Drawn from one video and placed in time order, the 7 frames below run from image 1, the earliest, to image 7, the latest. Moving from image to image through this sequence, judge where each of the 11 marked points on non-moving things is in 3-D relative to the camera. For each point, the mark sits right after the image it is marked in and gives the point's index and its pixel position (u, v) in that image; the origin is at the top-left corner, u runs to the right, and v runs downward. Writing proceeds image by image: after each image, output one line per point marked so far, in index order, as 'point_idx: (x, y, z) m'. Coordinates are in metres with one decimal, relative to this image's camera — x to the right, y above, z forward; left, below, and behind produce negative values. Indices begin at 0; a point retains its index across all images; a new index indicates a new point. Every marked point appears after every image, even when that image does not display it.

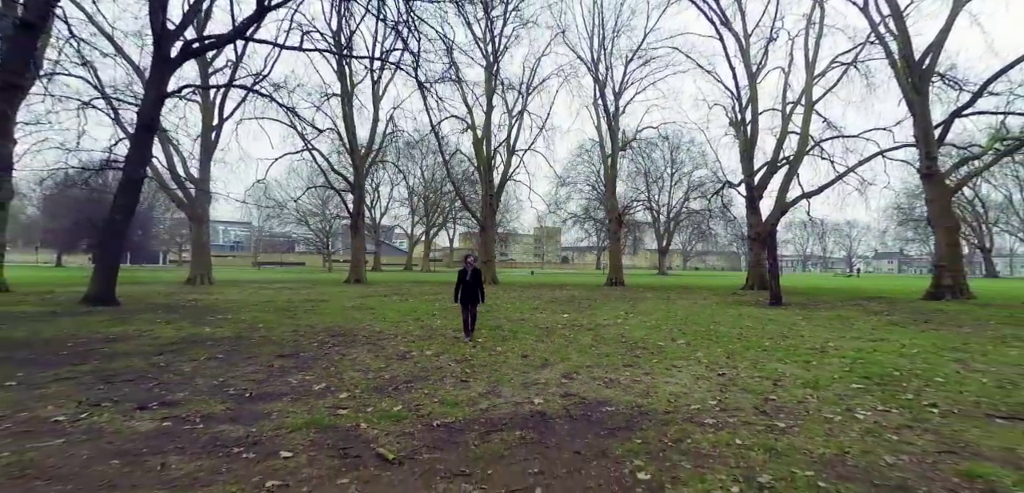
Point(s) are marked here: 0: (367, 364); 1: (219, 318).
0: (-2.4, -2.0, +7.6) m
1: (-9.1, -2.3, +13.9) m
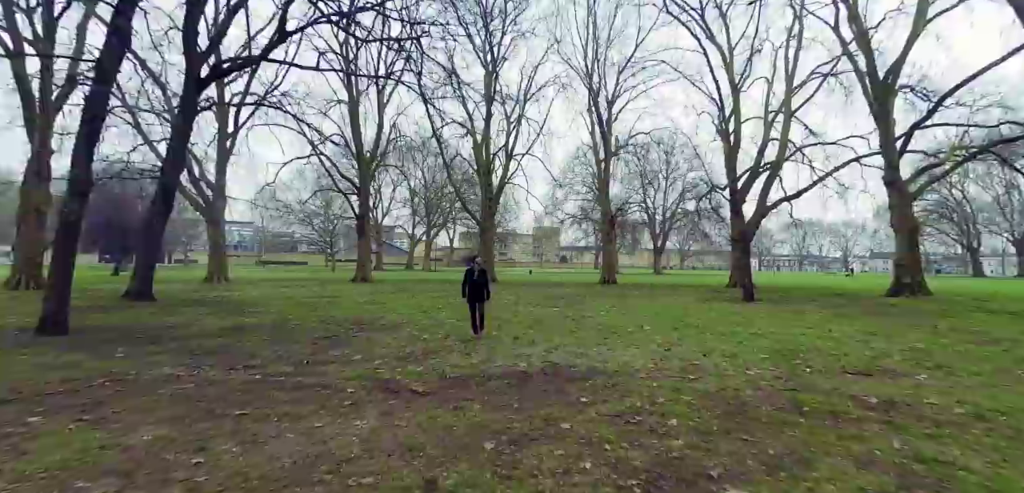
0: (-2.6, -2.0, +9.5) m
1: (-9.3, -2.3, +15.8) m
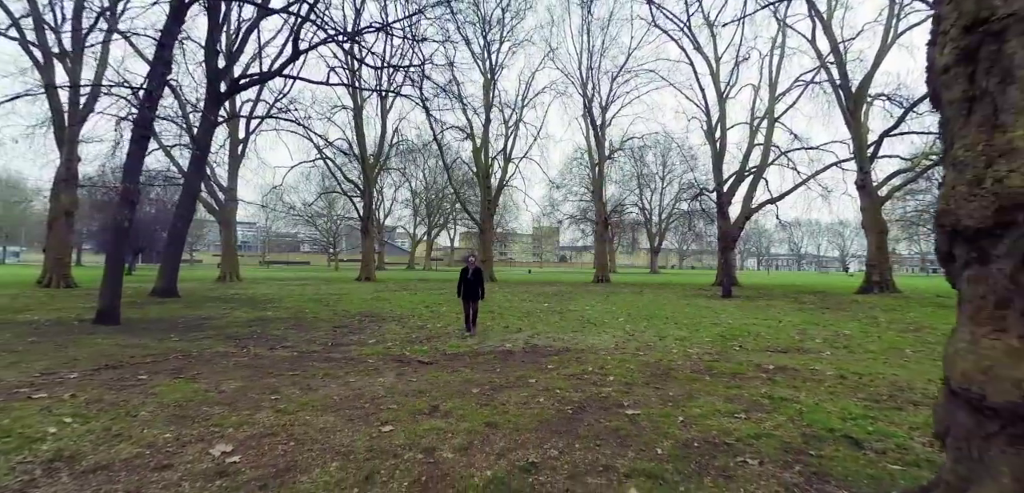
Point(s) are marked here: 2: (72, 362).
0: (-2.8, -2.1, +11.1) m
1: (-9.5, -2.4, +17.5) m
2: (-7.0, -1.8, +7.1) m
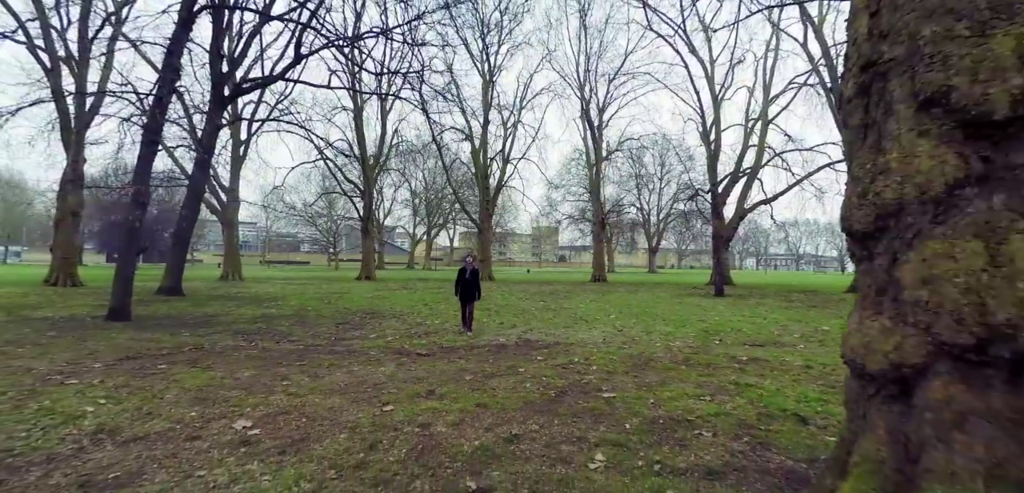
0: (-3.0, -2.1, +11.7) m
1: (-9.7, -2.3, +18.0) m
2: (-7.1, -1.8, +7.6) m
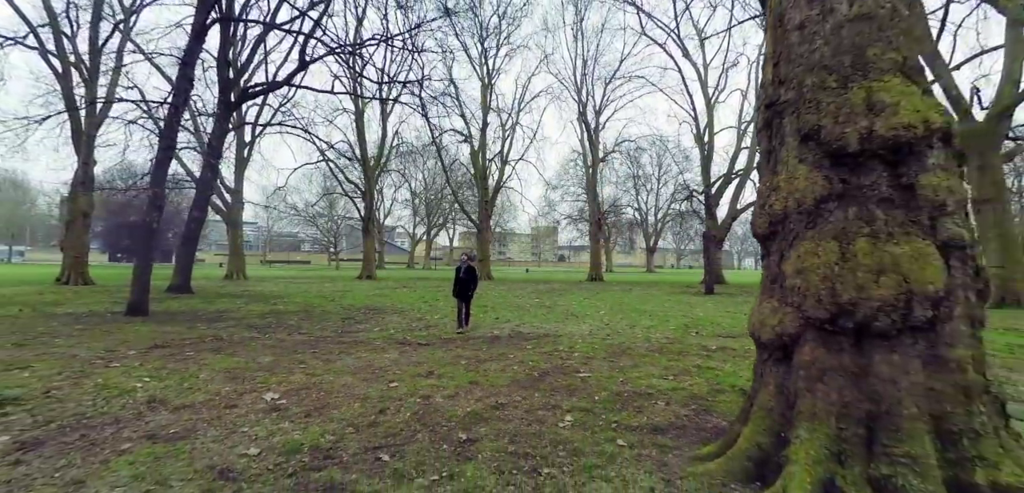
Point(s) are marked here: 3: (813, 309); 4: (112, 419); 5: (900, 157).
0: (-3.1, -2.1, +12.4) m
1: (-9.8, -2.3, +18.8) m
2: (-7.2, -1.8, +8.4) m
3: (+2.1, -0.4, +3.1) m
4: (-4.0, -1.7, +4.5) m
5: (+2.6, +0.6, +3.0) m
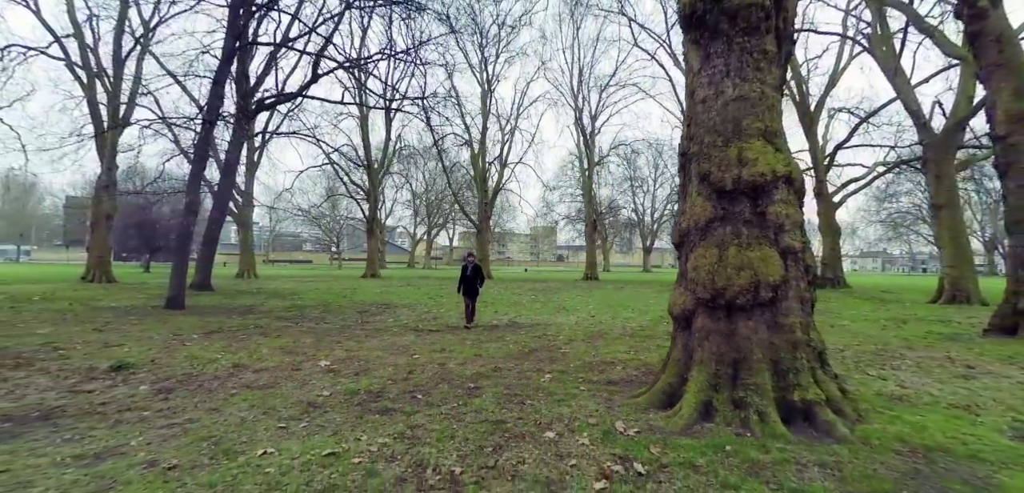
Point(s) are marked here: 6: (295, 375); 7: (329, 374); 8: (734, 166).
0: (-3.2, -2.1, +14.1) m
1: (-9.9, -2.4, +20.4) m
2: (-7.3, -1.9, +10.0) m
3: (+2.0, -0.5, +4.7) m
4: (-4.1, -1.8, +6.1) m
5: (+2.6, +0.5, +4.7) m
6: (-3.0, -1.8, +6.1) m
7: (-2.5, -1.8, +6.2) m
8: (+2.3, +0.8, +4.7) m
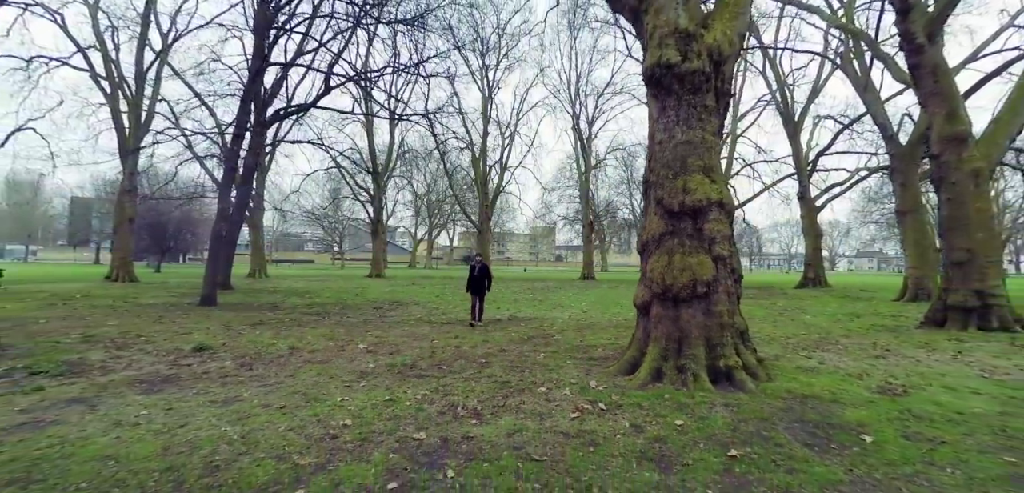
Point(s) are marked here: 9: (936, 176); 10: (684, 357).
0: (-3.2, -2.2, +15.7) m
1: (-9.9, -2.5, +22.0) m
2: (-7.3, -2.0, +11.6) m
3: (+2.0, -0.6, +6.3) m
4: (-4.1, -1.9, +7.7) m
5: (+2.6, +0.4, +6.3) m
6: (-3.0, -1.9, +7.8) m
7: (-2.5, -1.9, +7.8) m
8: (+2.4, +0.7, +6.3) m
9: (+11.3, +1.9, +11.9) m
10: (+2.3, -1.5, +6.0) m
